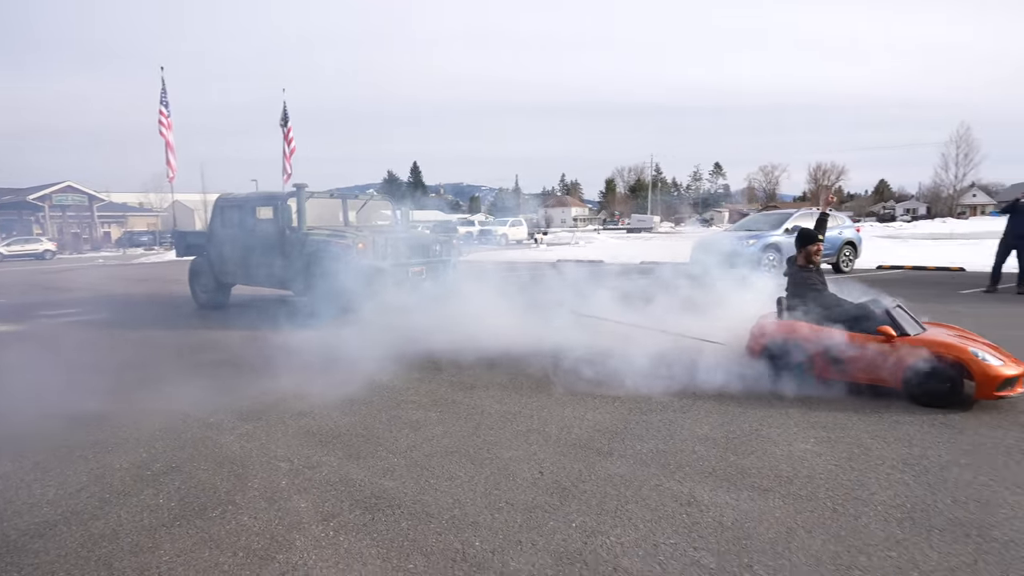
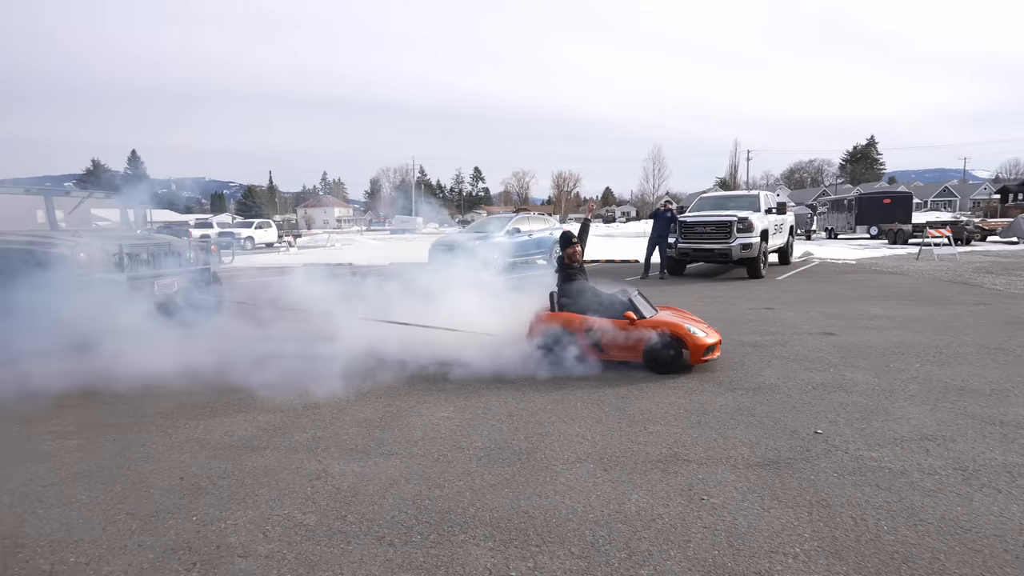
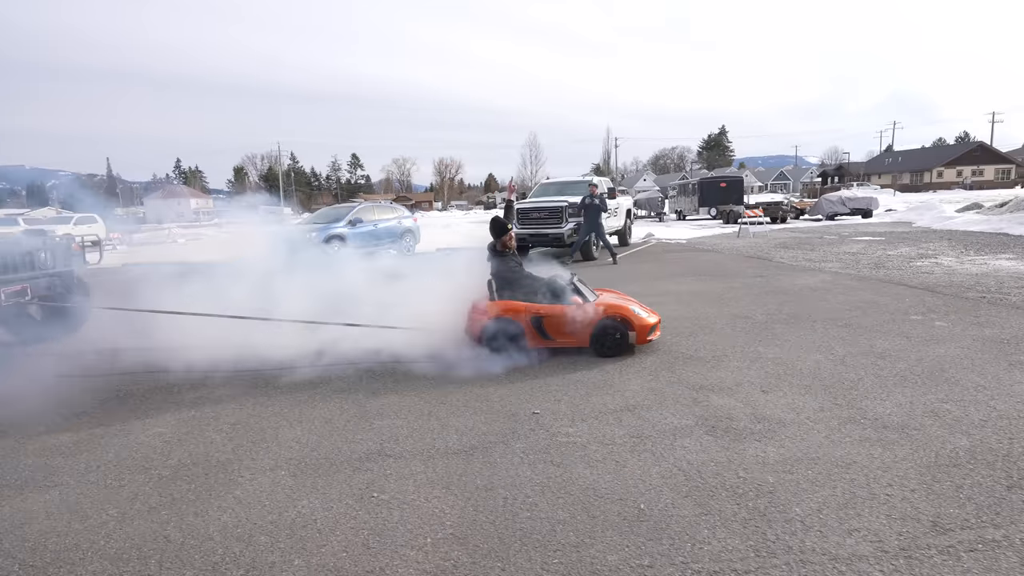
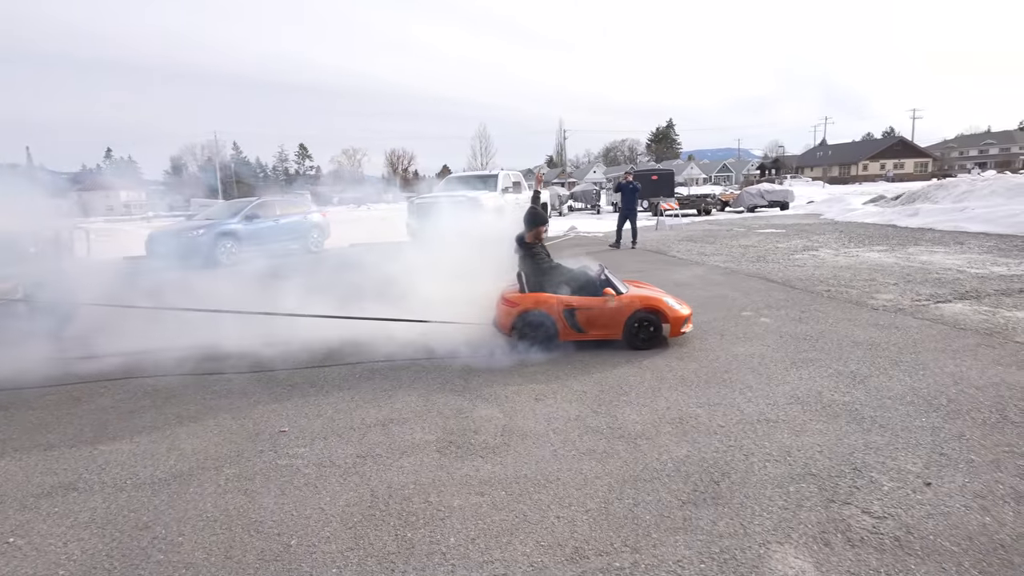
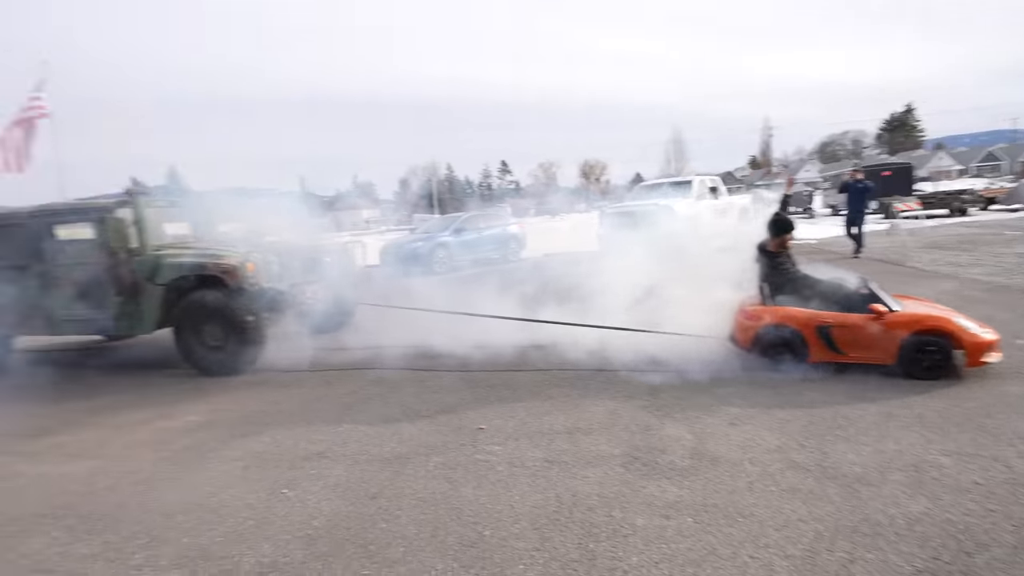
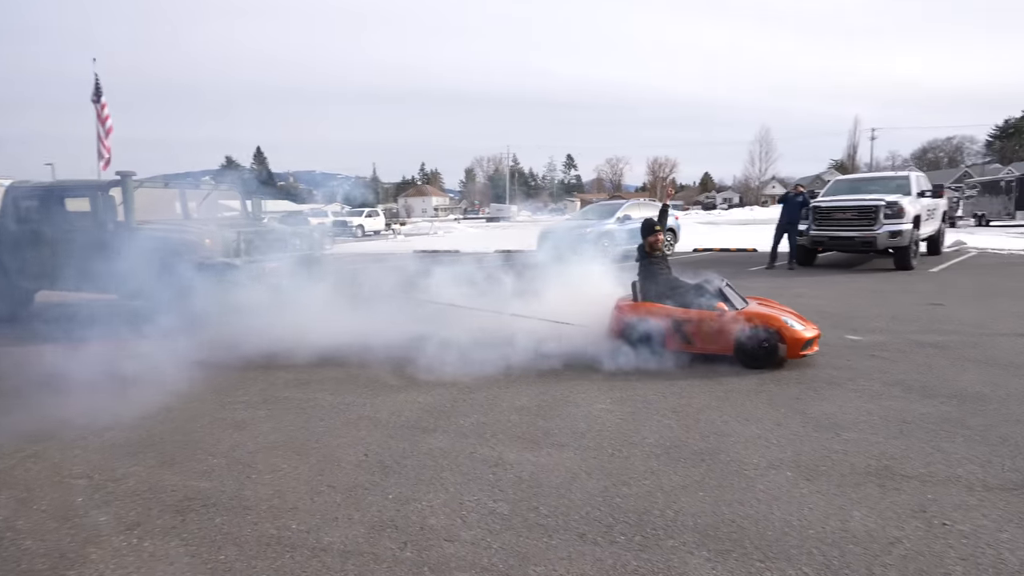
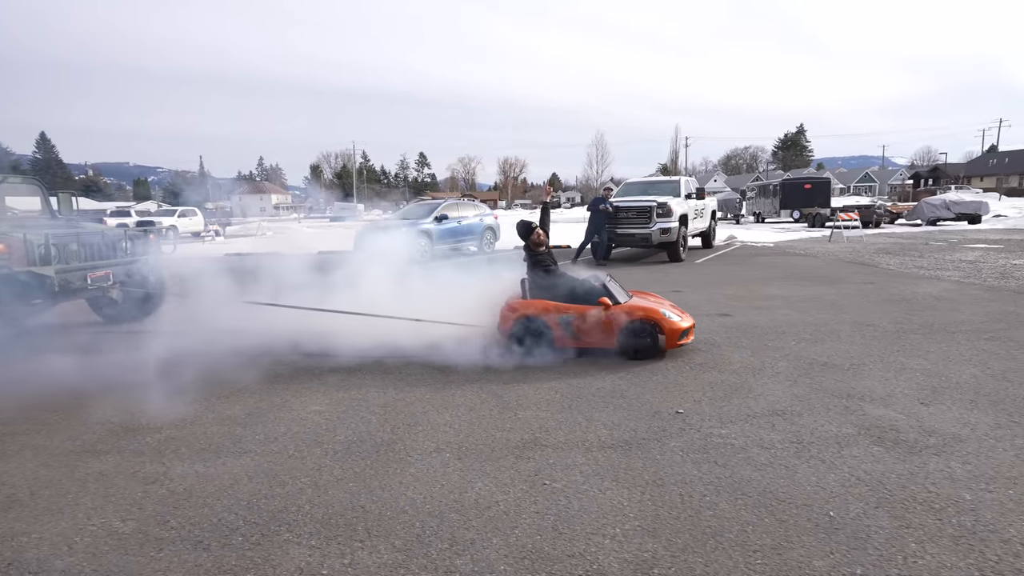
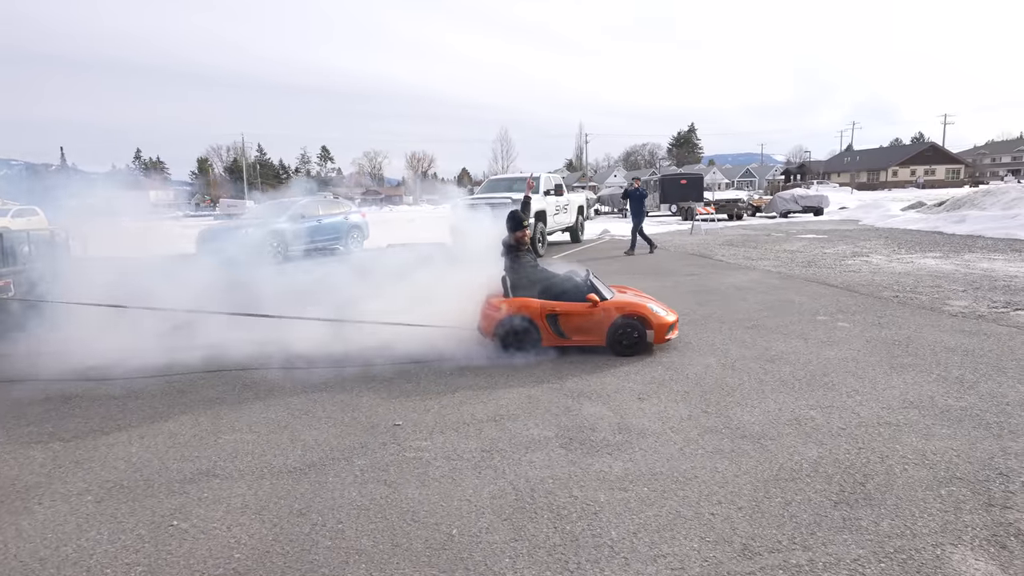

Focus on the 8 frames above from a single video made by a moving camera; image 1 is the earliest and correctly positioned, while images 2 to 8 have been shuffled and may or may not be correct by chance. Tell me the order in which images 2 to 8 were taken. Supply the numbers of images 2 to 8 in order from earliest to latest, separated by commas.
6, 2, 7, 3, 8, 4, 5
